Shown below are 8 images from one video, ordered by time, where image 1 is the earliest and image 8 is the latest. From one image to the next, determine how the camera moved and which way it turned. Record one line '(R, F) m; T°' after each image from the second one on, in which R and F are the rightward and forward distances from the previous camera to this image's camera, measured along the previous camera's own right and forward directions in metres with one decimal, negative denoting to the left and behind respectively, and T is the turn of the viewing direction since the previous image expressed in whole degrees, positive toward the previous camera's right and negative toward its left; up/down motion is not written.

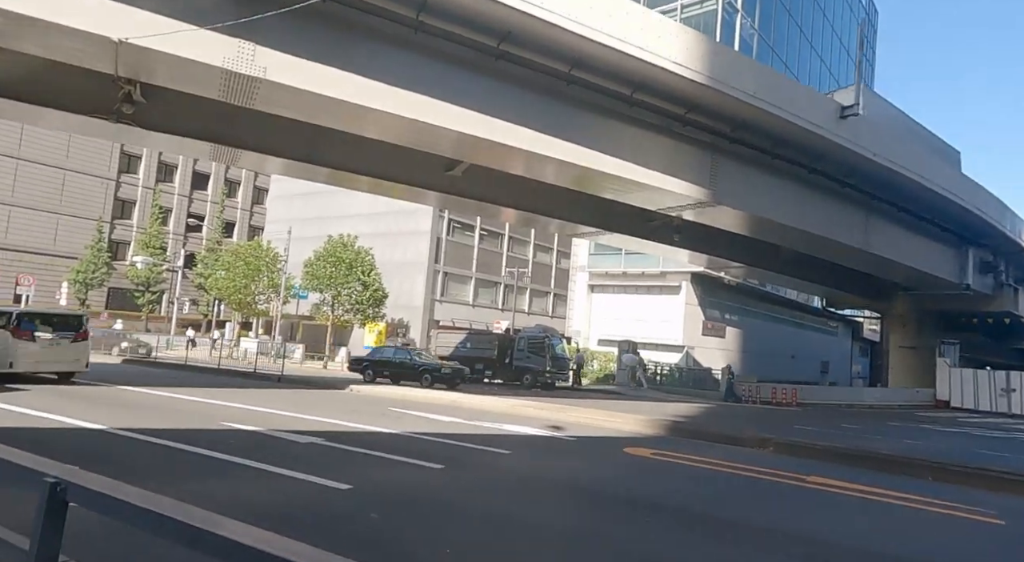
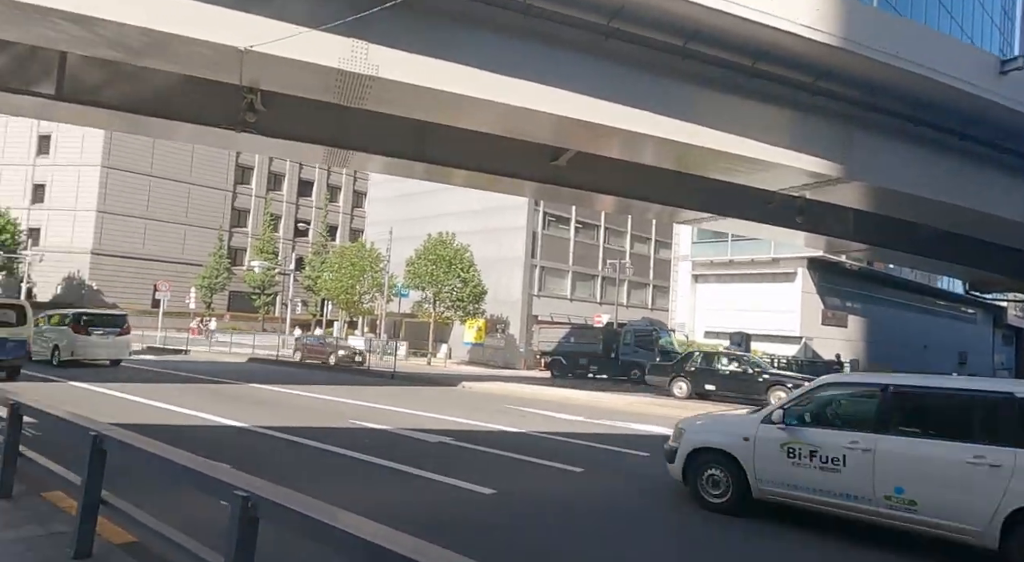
(-0.4, +0.3) m; -8°
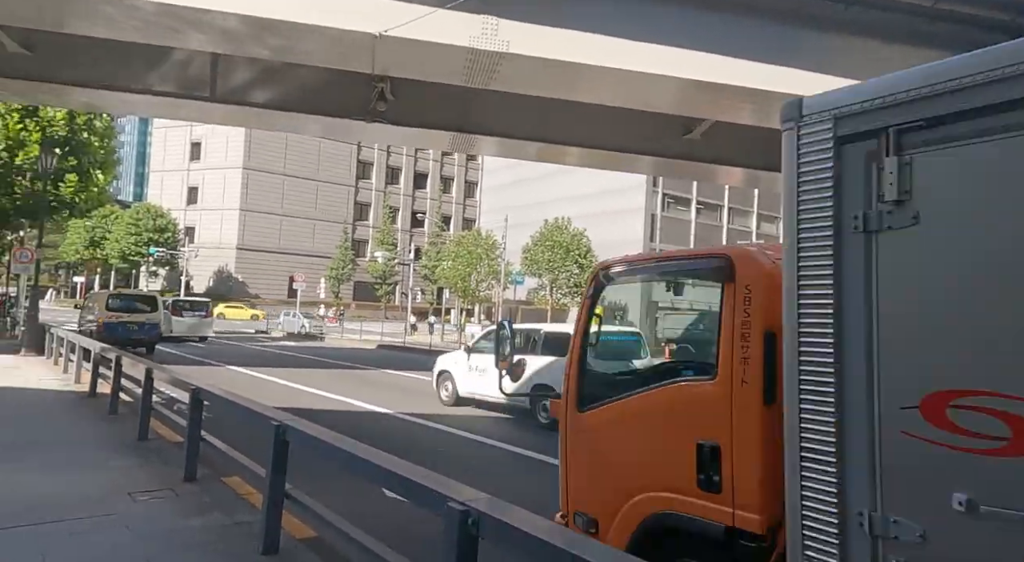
(-0.4, +0.3) m; -10°
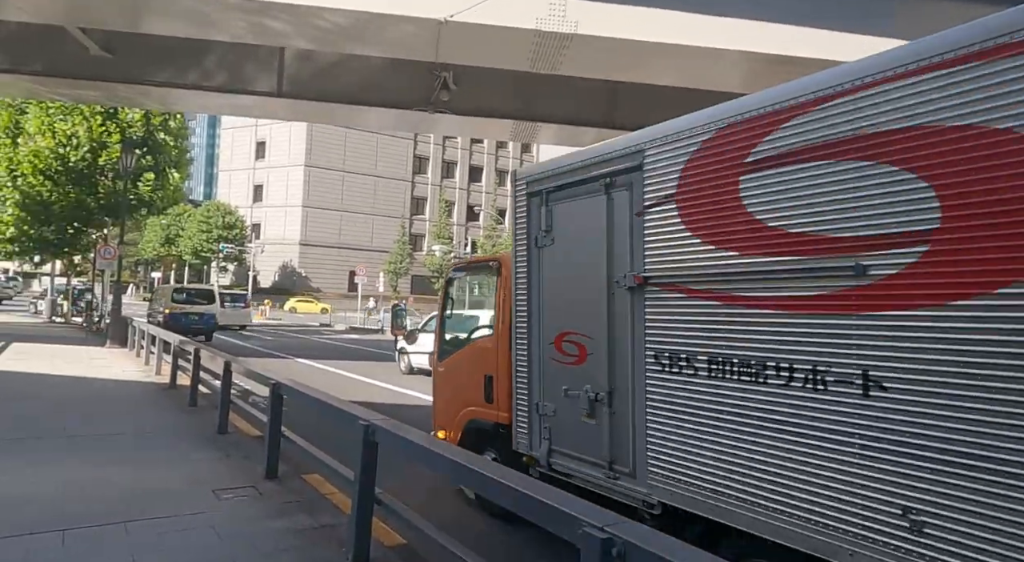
(-0.2, +0.2) m; -5°
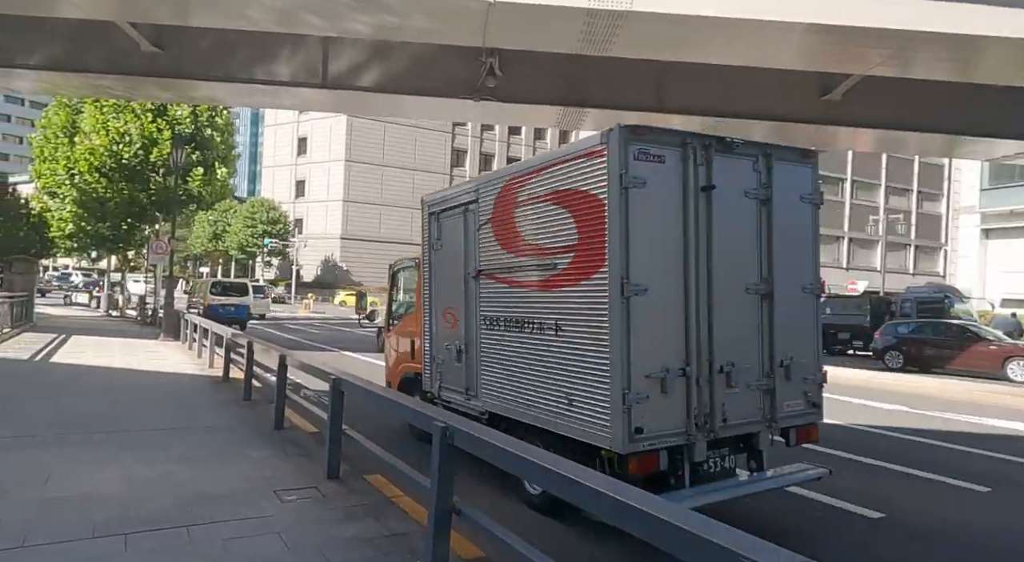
(-0.2, +0.3) m; -3°
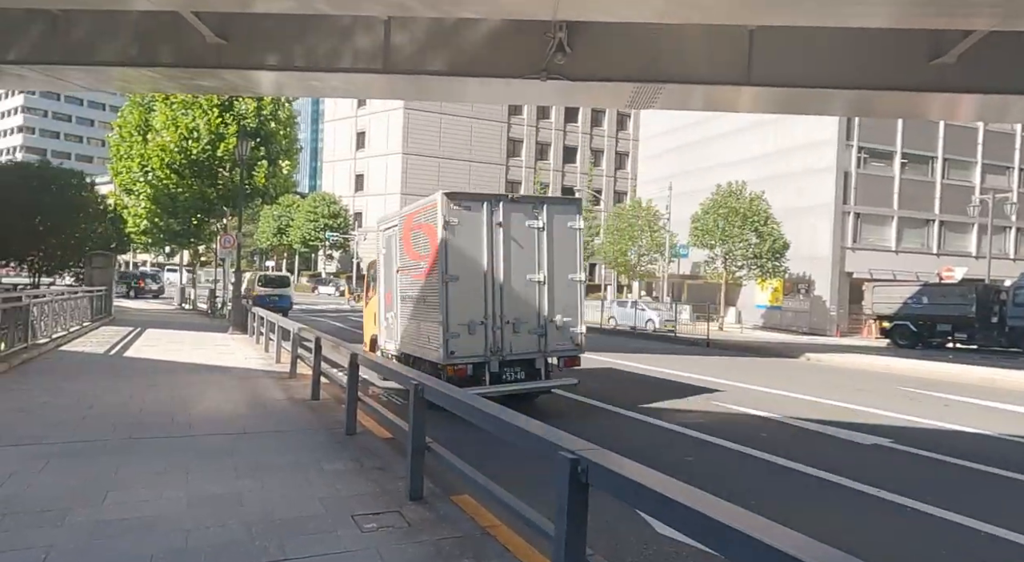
(-0.3, +0.6) m; -5°
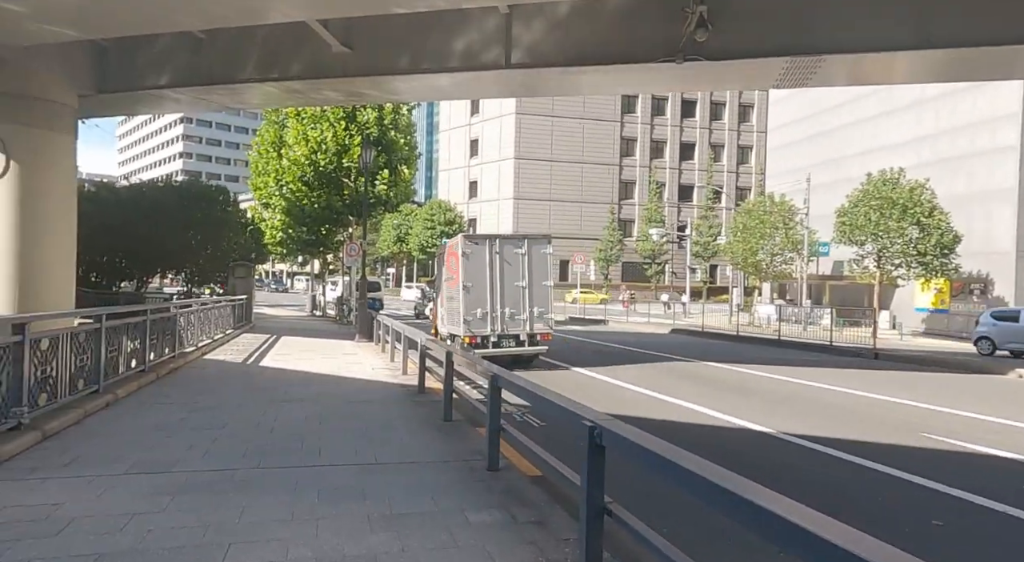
(-0.3, +0.8) m; -10°
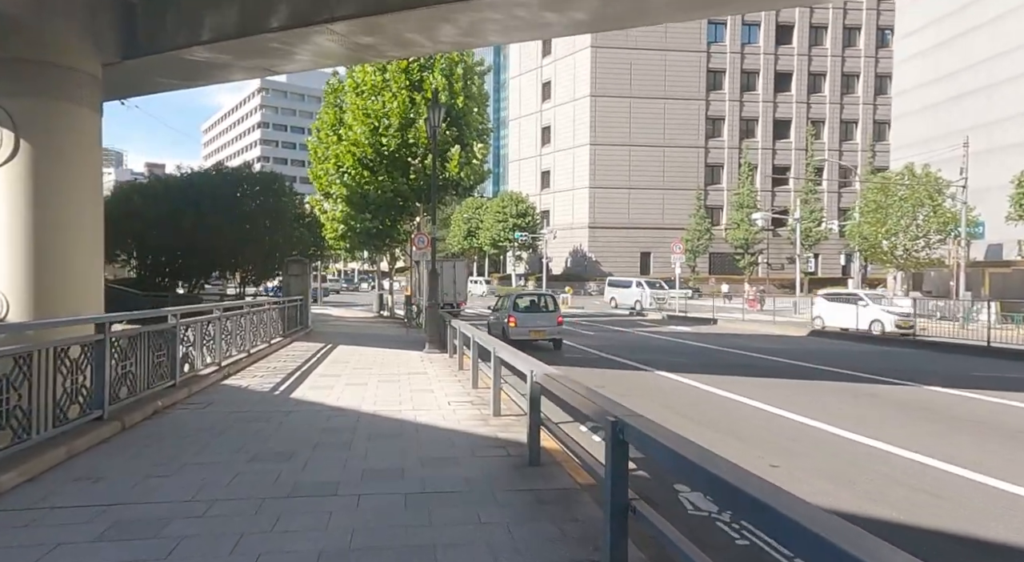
(-0.8, +3.5) m; -6°
